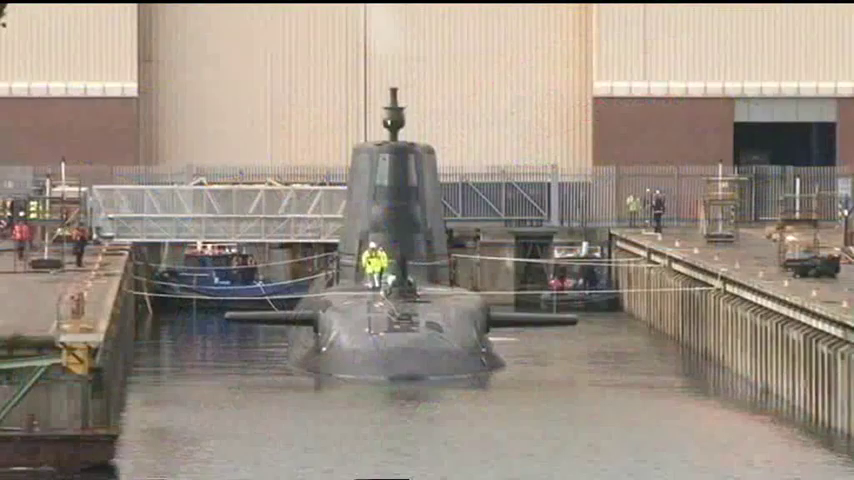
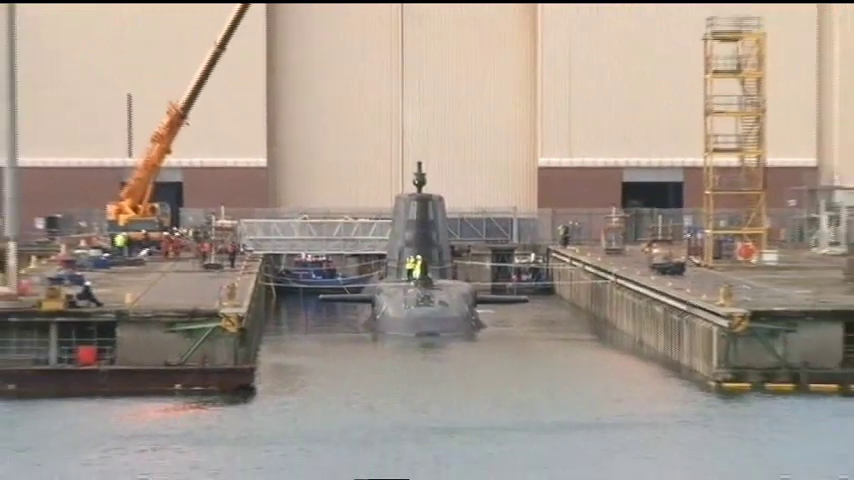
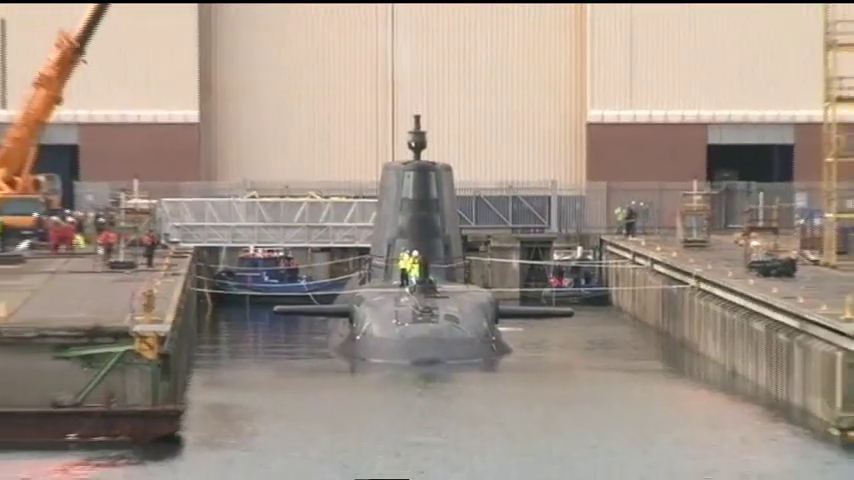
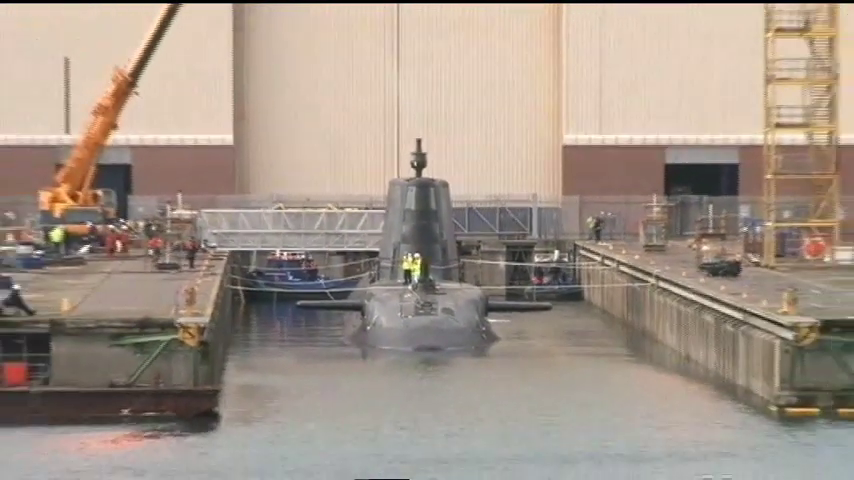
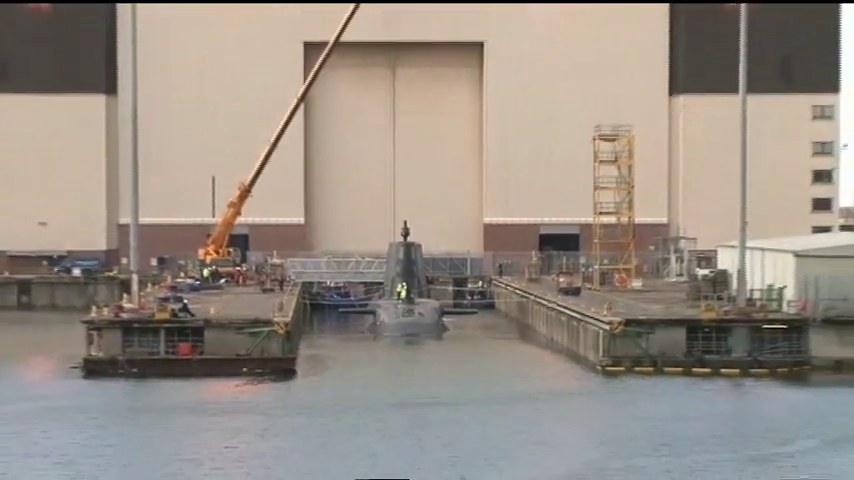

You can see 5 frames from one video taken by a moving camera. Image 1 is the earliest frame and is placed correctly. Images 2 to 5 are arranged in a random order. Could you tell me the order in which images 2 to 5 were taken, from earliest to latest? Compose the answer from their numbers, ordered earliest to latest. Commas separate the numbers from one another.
3, 4, 2, 5
